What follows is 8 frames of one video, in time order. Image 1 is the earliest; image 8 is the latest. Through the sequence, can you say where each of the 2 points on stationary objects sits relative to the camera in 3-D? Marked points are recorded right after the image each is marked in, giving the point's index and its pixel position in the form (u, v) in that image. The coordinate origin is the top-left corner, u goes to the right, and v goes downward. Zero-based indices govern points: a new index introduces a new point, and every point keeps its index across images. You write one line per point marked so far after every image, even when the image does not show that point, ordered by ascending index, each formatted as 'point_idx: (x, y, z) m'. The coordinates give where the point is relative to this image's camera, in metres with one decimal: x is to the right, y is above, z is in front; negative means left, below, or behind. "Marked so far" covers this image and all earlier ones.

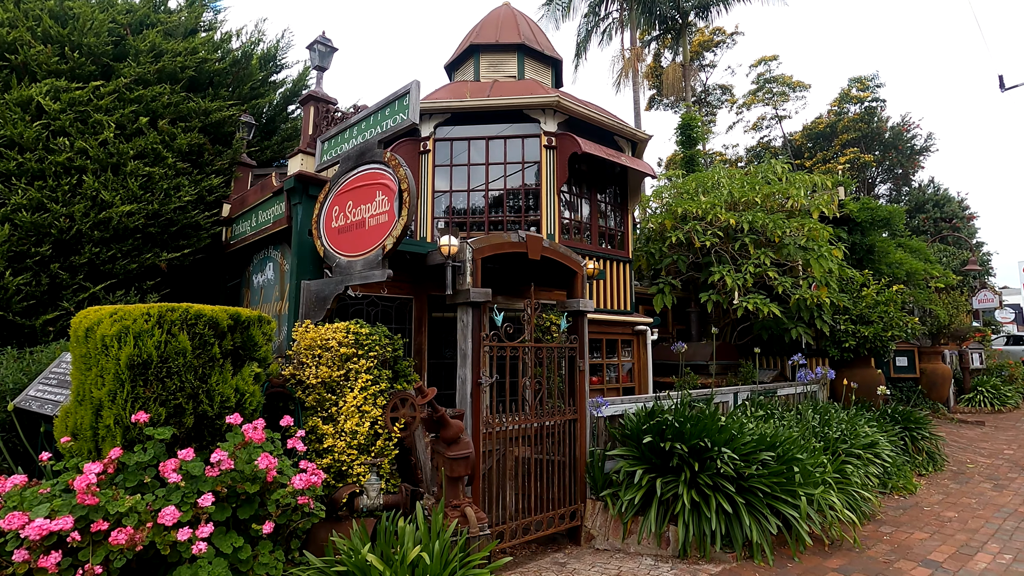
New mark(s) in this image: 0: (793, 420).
0: (+3.5, -1.7, +6.6) m
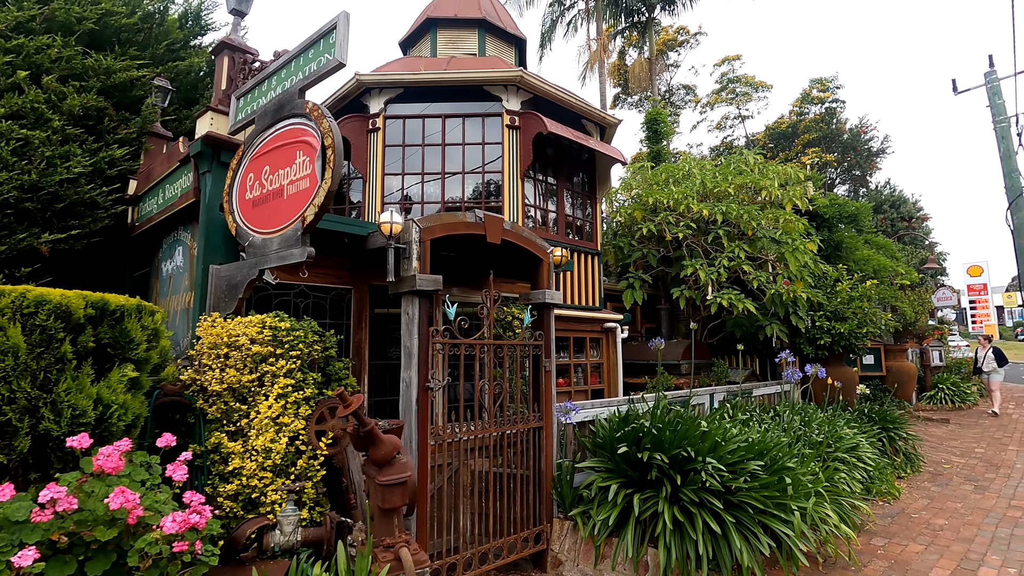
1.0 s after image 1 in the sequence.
0: (+3.0, -1.6, +6.1) m
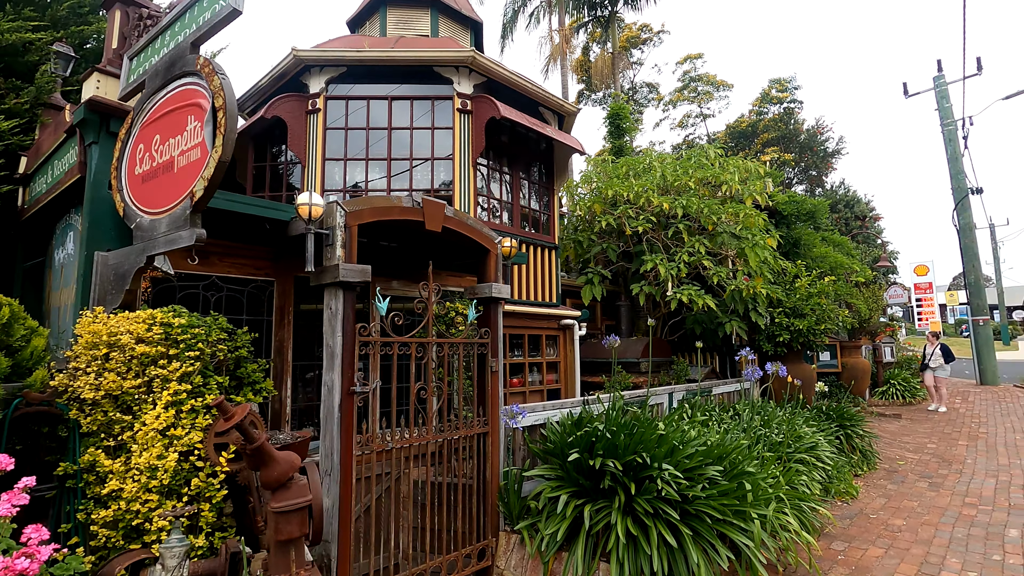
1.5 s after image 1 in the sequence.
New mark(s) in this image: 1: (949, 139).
0: (+2.4, -1.5, +5.9) m
1: (+14.7, +5.0, +18.0) m
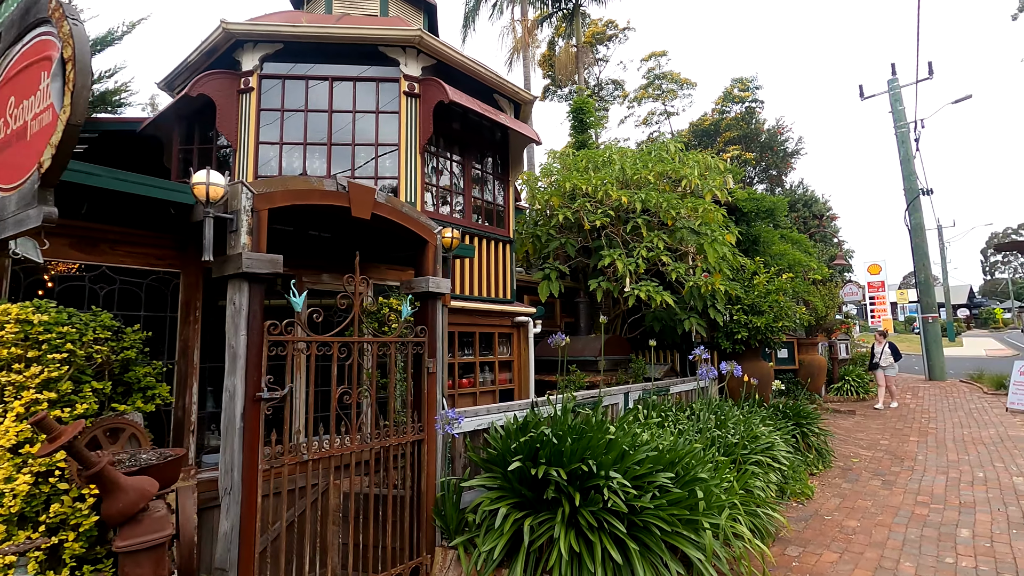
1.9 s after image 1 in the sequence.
0: (+1.9, -1.5, +5.7) m
1: (+13.4, +5.1, +18.4) m
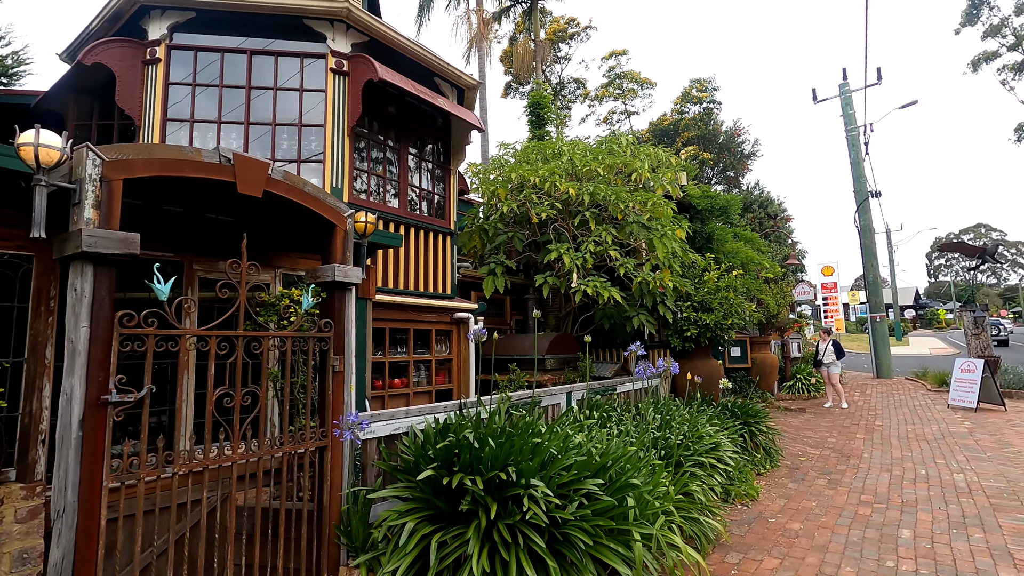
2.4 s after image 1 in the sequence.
0: (+1.2, -1.4, +5.4) m
1: (+12.0, +5.1, +18.8) m
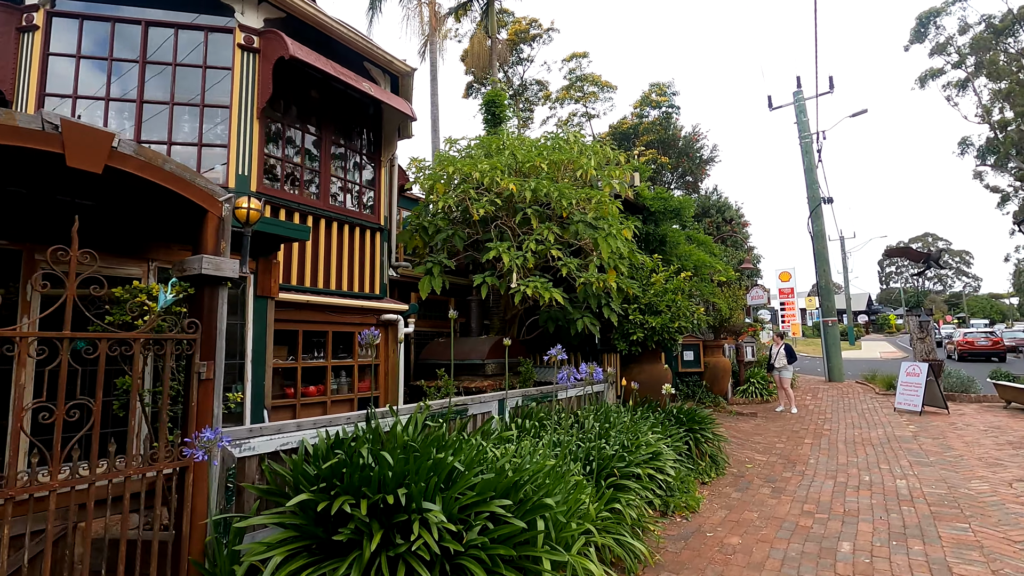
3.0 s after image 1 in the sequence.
0: (+0.5, -1.4, +5.0) m
1: (+10.5, +4.9, +19.1) m
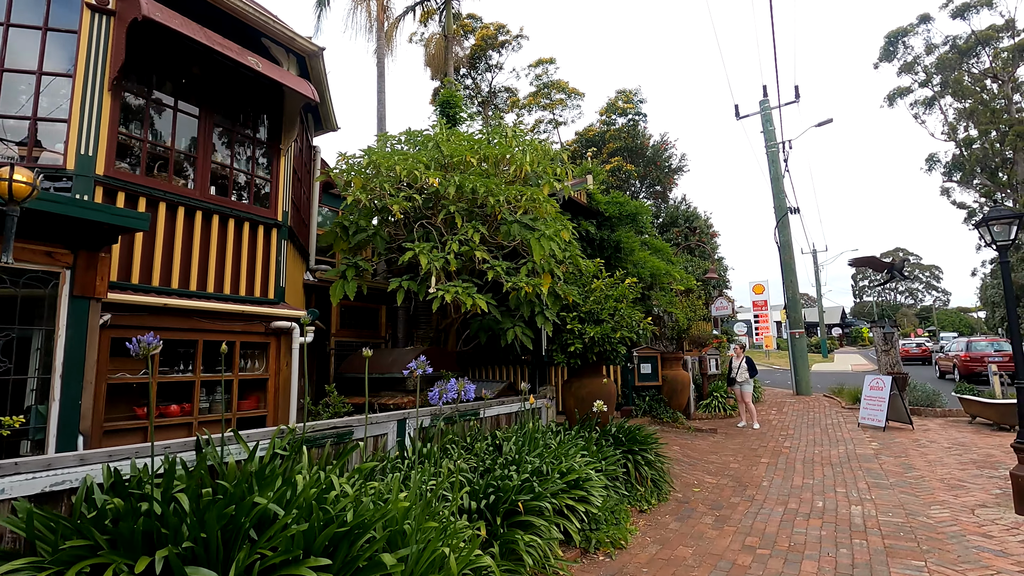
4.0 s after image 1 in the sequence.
0: (-0.4, -1.4, +4.3) m
1: (+9.2, +4.5, +18.9) m
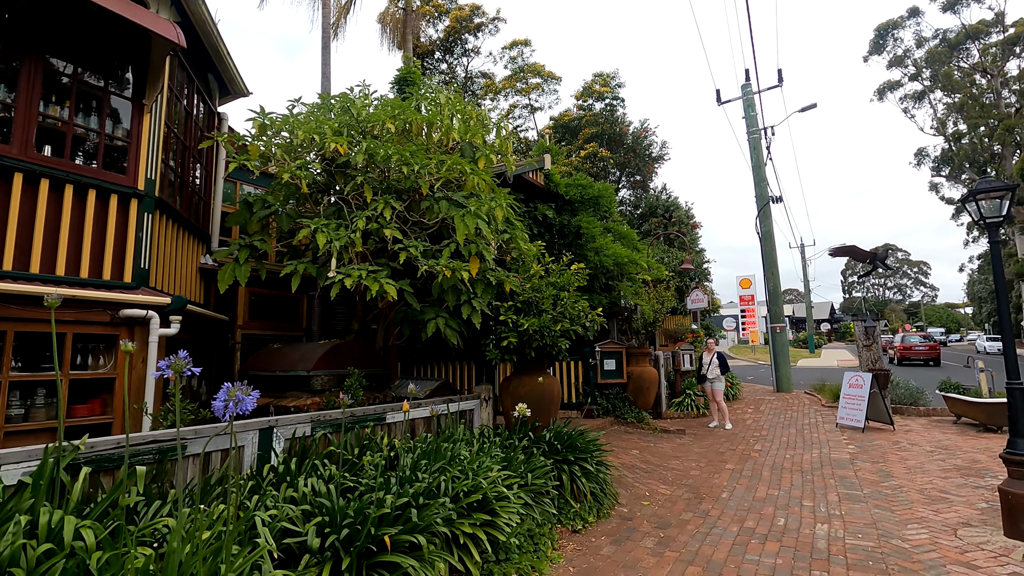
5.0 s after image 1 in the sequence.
0: (-1.2, -1.3, +3.4) m
1: (+8.2, +4.8, +18.1) m
